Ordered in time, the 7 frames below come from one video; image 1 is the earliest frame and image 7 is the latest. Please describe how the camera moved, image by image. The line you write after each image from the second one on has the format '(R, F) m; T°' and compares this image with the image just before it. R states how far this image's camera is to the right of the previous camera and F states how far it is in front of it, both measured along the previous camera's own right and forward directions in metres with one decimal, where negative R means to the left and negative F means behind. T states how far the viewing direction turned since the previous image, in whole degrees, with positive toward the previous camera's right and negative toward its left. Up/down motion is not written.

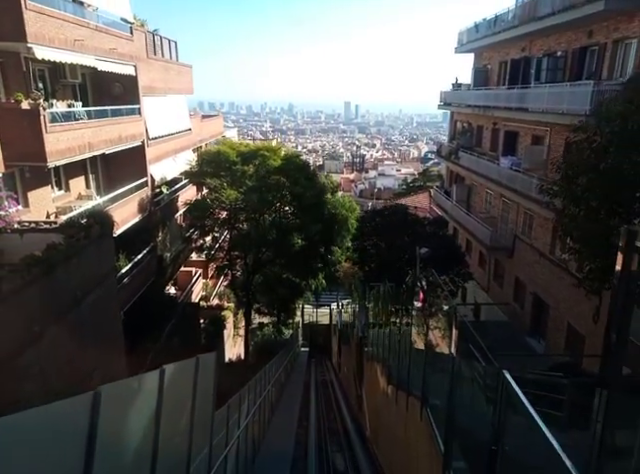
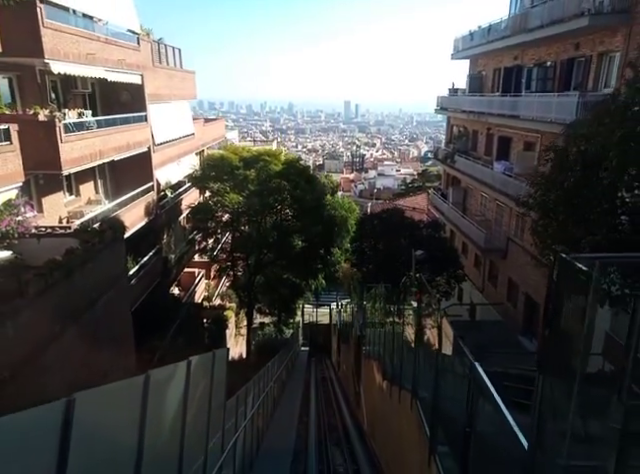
(0.0, -0.6) m; 0°
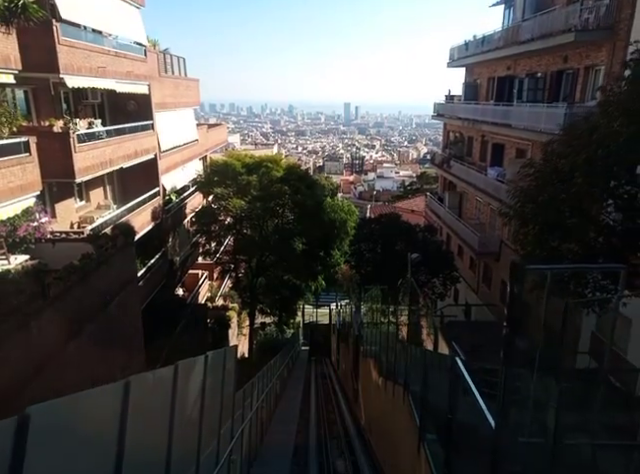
(0.0, -0.6) m; 0°
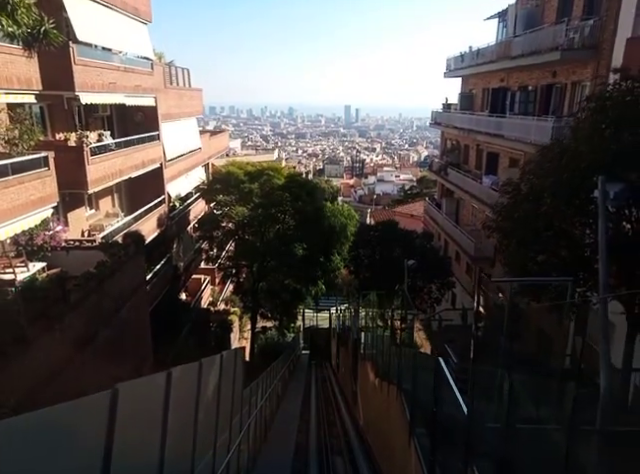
(0.0, -0.6) m; 0°
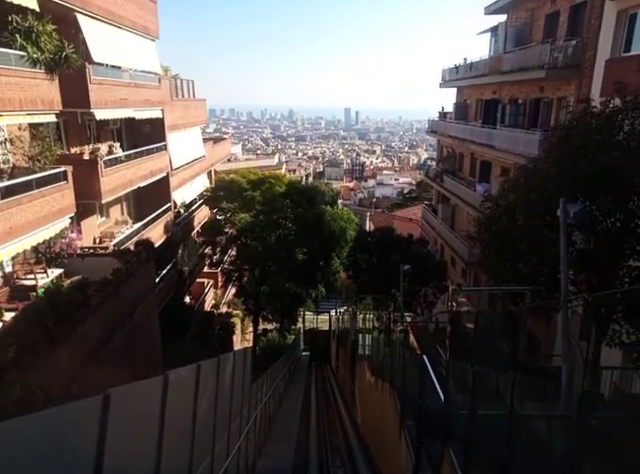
(0.0, -0.7) m; 0°
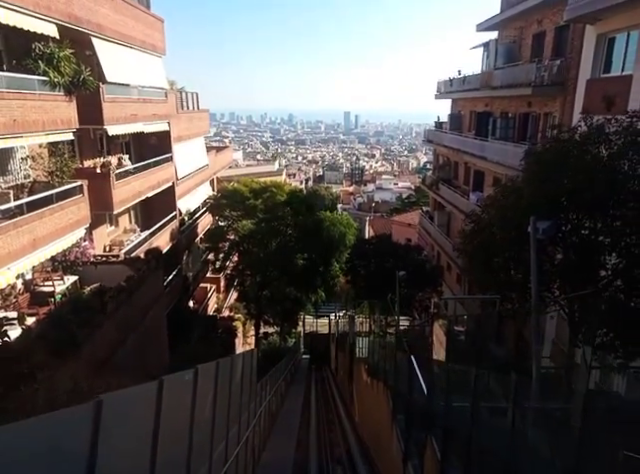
(0.0, -0.7) m; 0°
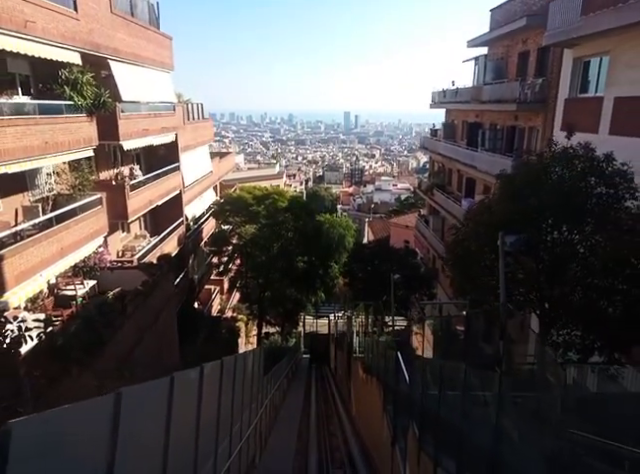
(0.0, -1.0) m; 0°
